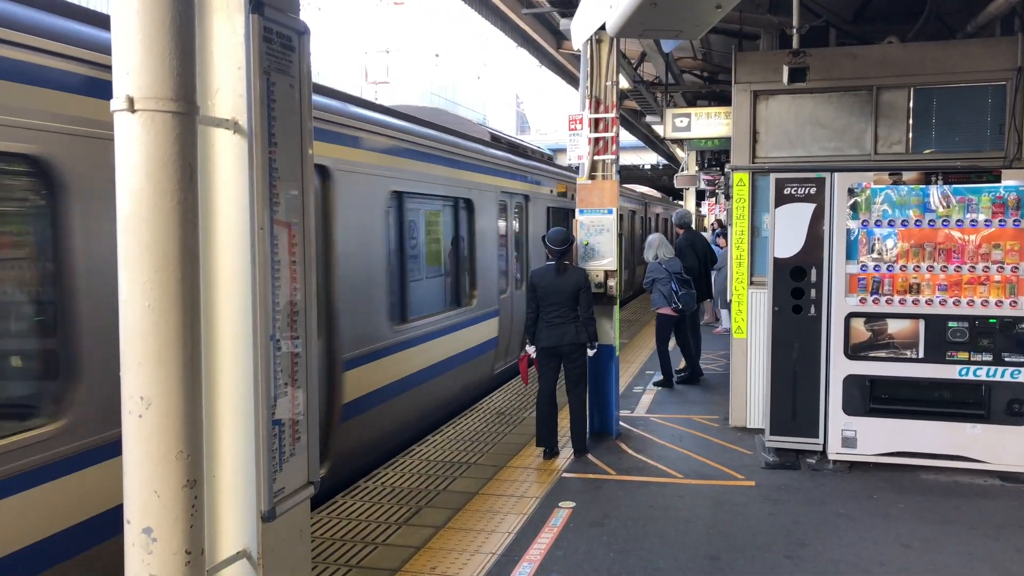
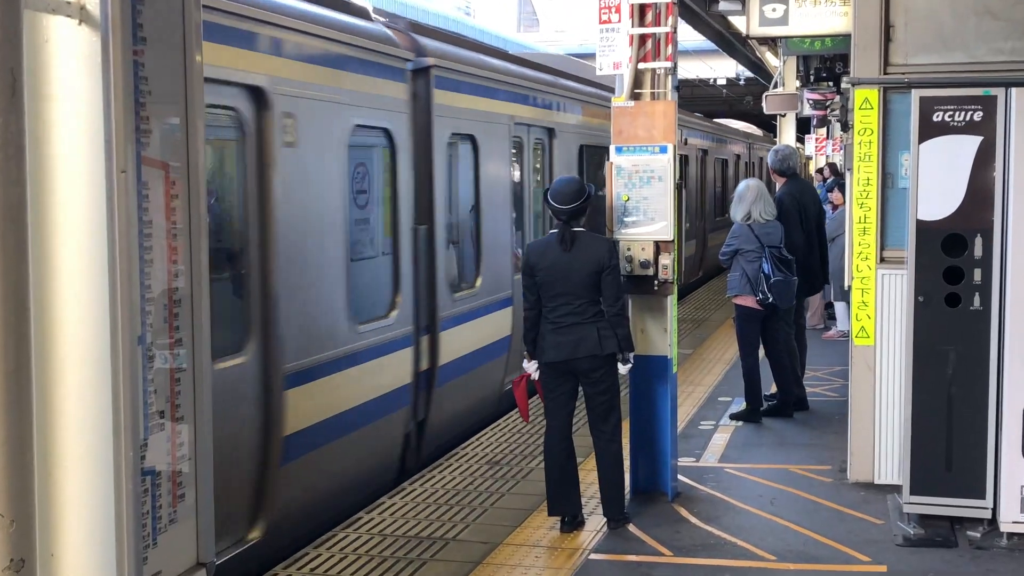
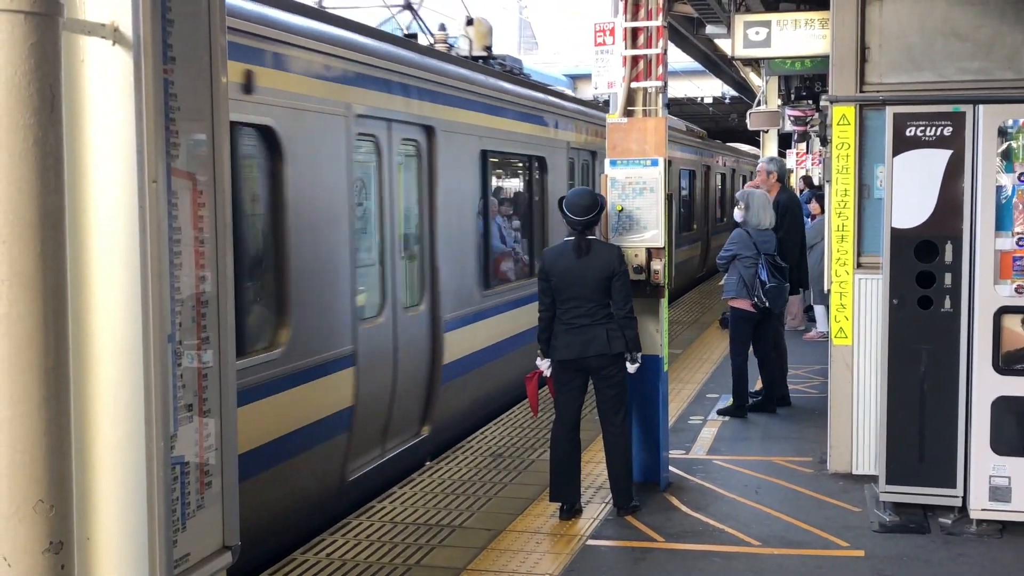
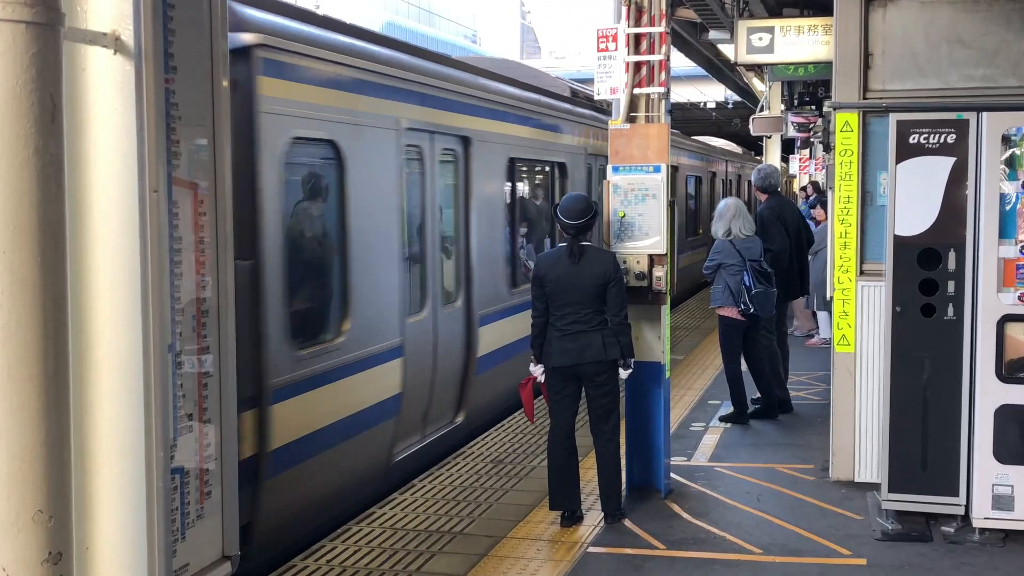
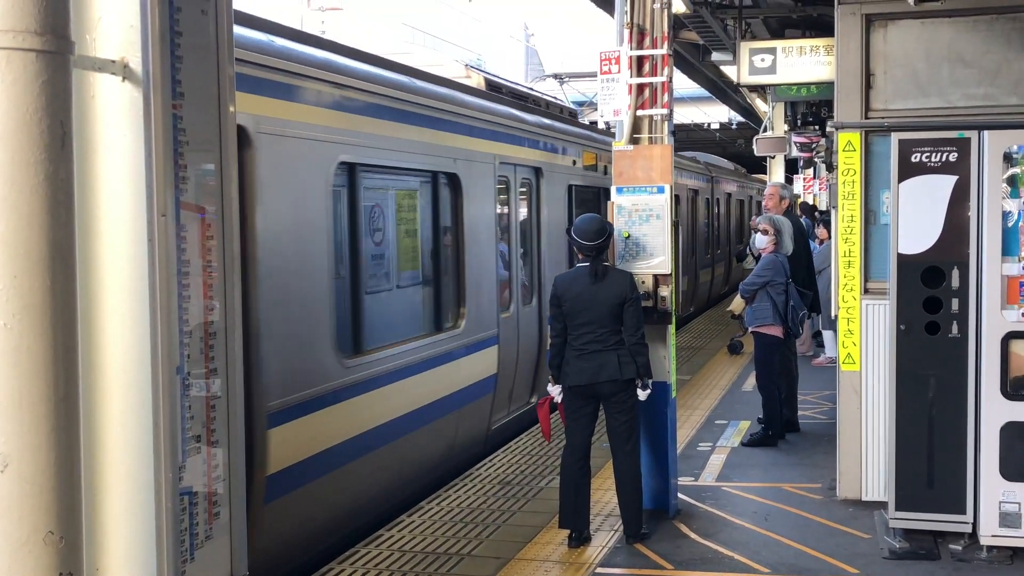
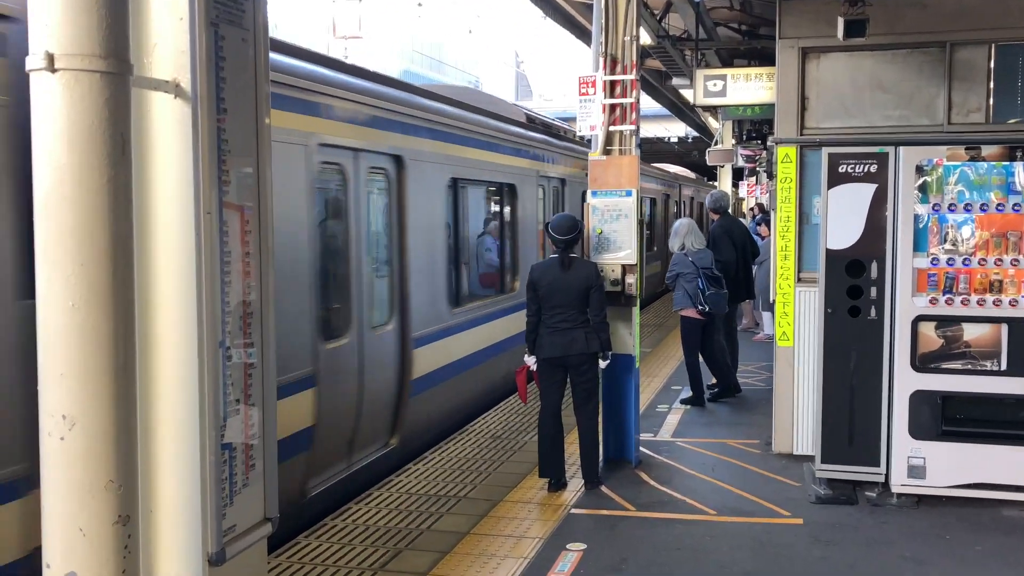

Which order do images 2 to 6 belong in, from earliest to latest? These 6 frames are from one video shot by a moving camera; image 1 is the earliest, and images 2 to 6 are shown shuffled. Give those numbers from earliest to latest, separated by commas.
6, 4, 2, 3, 5
